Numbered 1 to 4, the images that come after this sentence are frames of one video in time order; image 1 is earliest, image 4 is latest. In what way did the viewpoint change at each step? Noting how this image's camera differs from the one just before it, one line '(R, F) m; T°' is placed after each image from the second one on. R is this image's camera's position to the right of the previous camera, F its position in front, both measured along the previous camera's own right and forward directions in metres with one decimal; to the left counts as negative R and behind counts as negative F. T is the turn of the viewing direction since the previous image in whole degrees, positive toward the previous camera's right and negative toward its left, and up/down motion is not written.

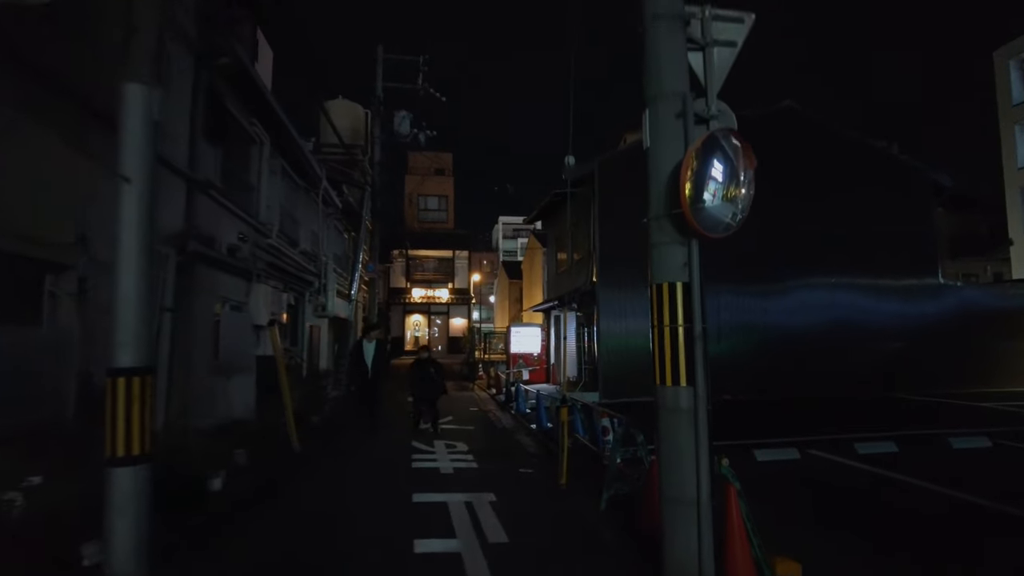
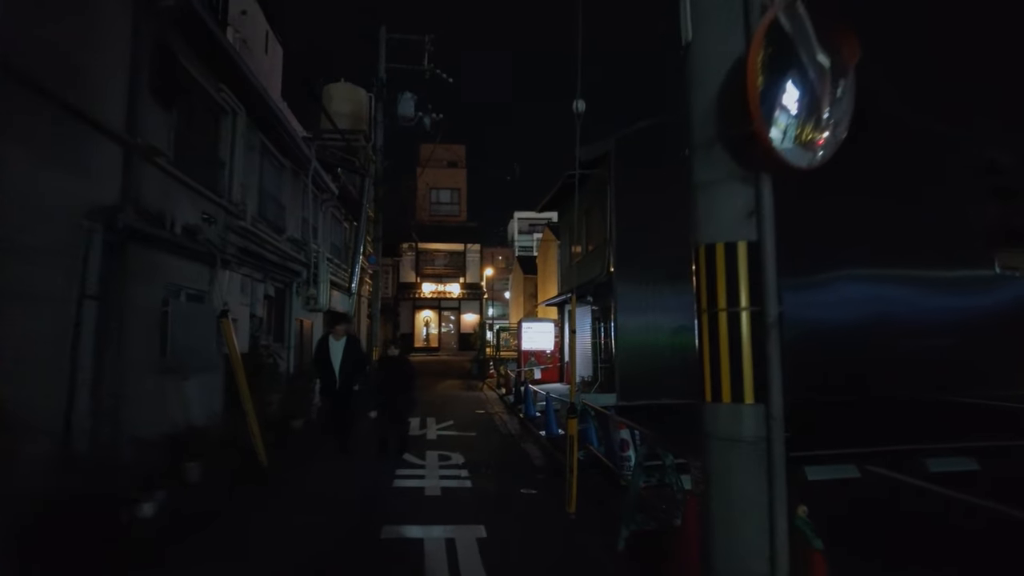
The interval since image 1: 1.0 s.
(+0.2, +1.3) m; -2°
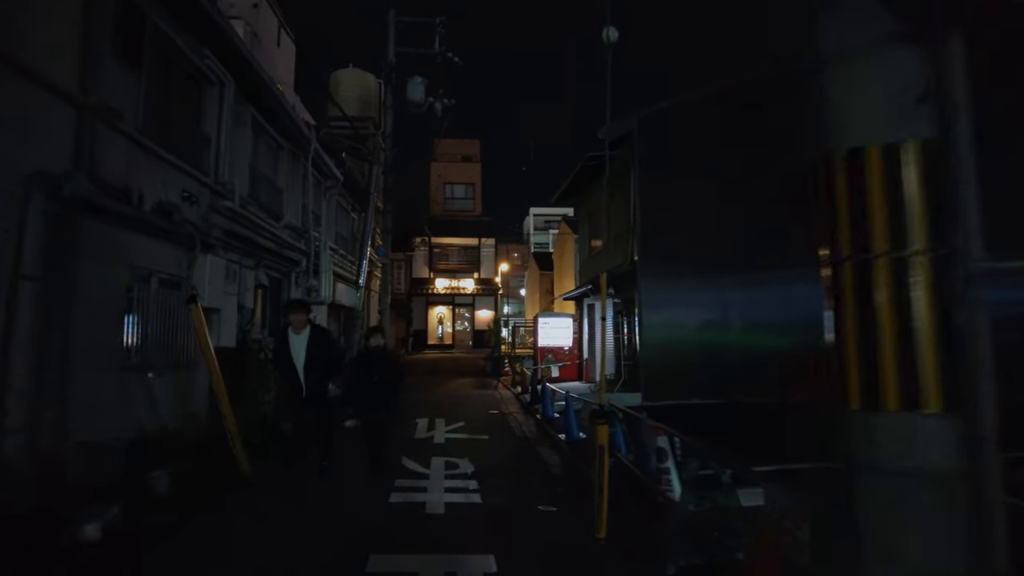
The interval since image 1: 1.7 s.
(0.0, +1.0) m; -1°
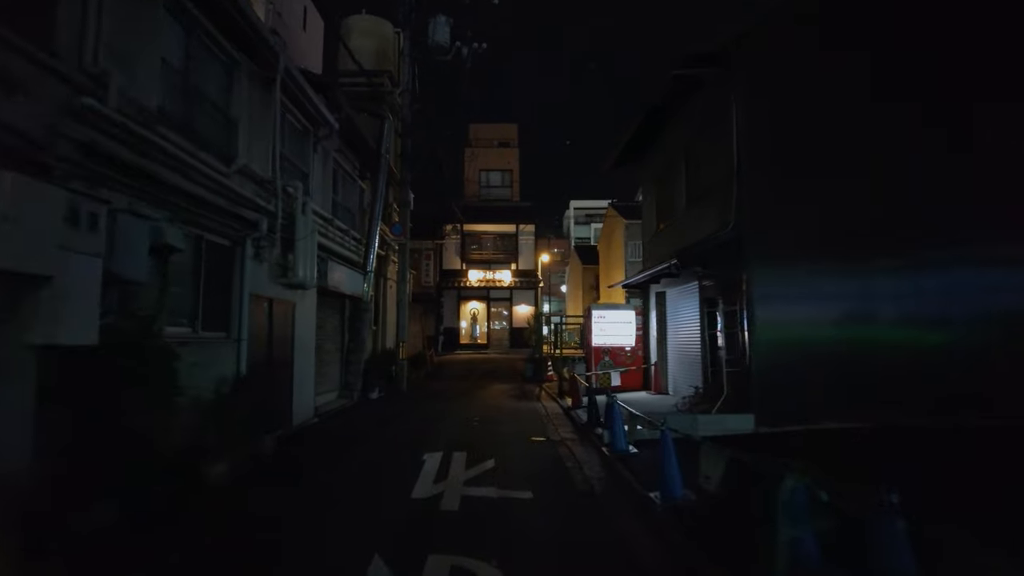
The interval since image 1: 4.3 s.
(-0.2, +3.6) m; -3°
